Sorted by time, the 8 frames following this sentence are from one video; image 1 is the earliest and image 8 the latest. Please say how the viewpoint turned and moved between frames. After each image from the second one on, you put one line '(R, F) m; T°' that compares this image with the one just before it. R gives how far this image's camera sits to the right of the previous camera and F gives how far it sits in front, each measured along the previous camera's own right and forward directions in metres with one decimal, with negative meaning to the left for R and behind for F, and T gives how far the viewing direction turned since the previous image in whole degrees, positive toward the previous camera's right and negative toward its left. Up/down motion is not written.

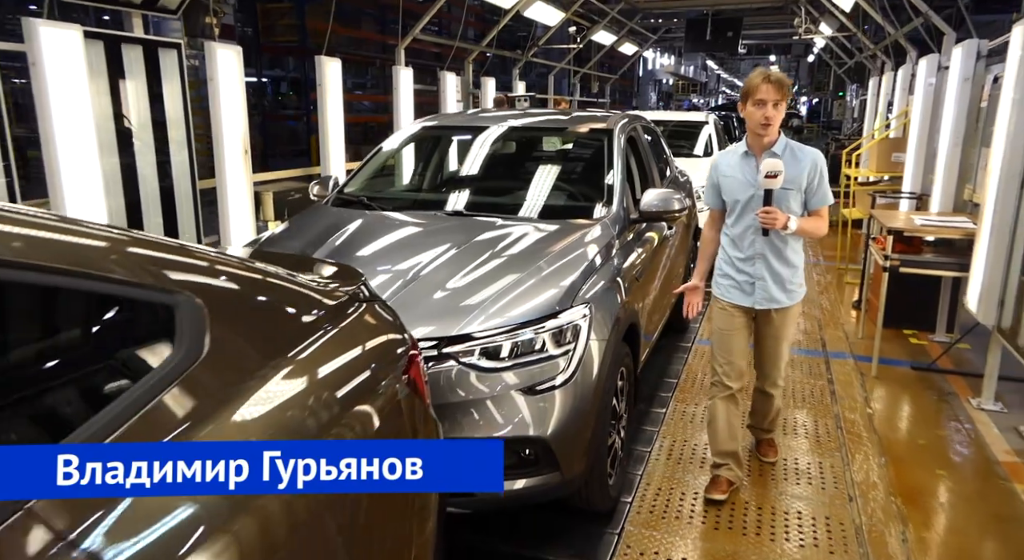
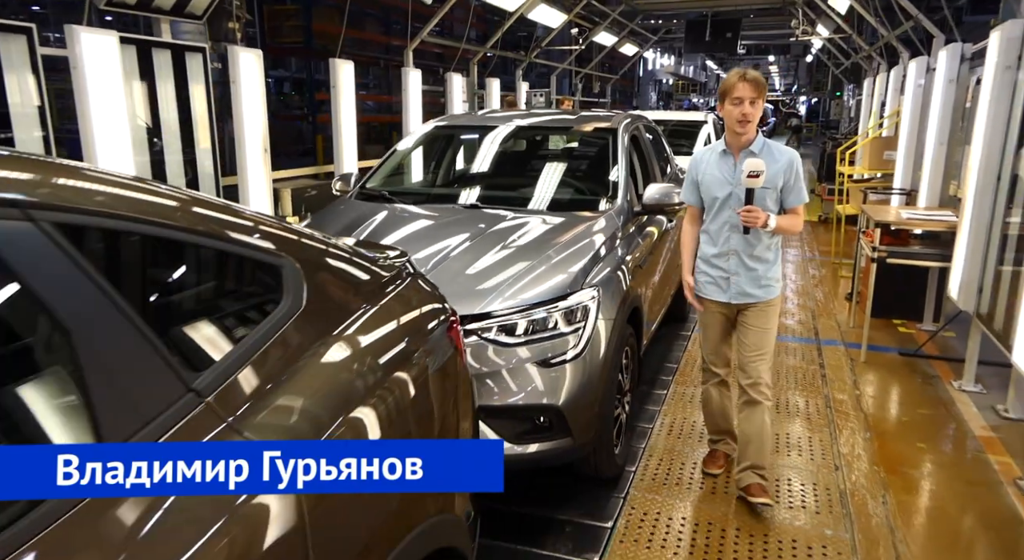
(-0.1, -0.3) m; 0°
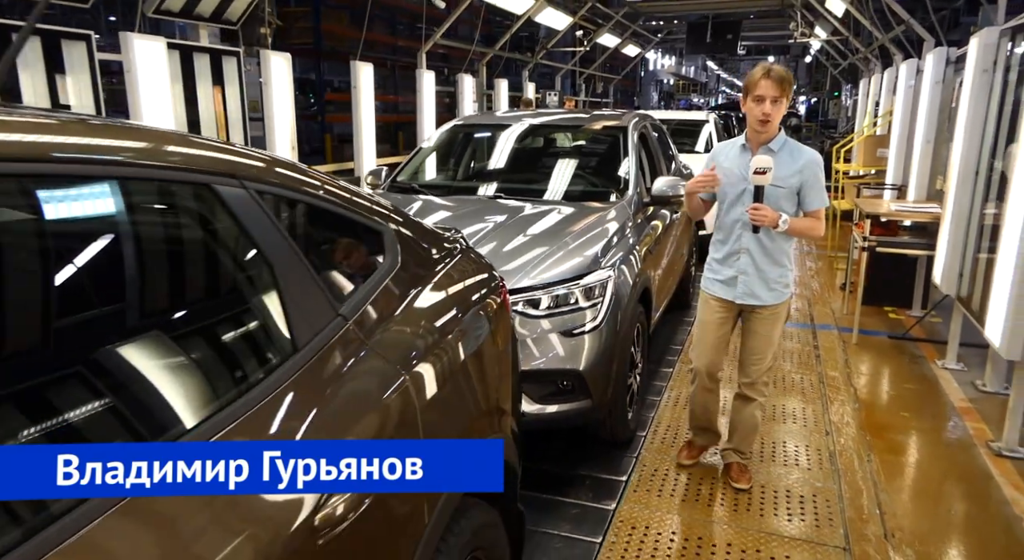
(-0.1, -0.4) m; 0°
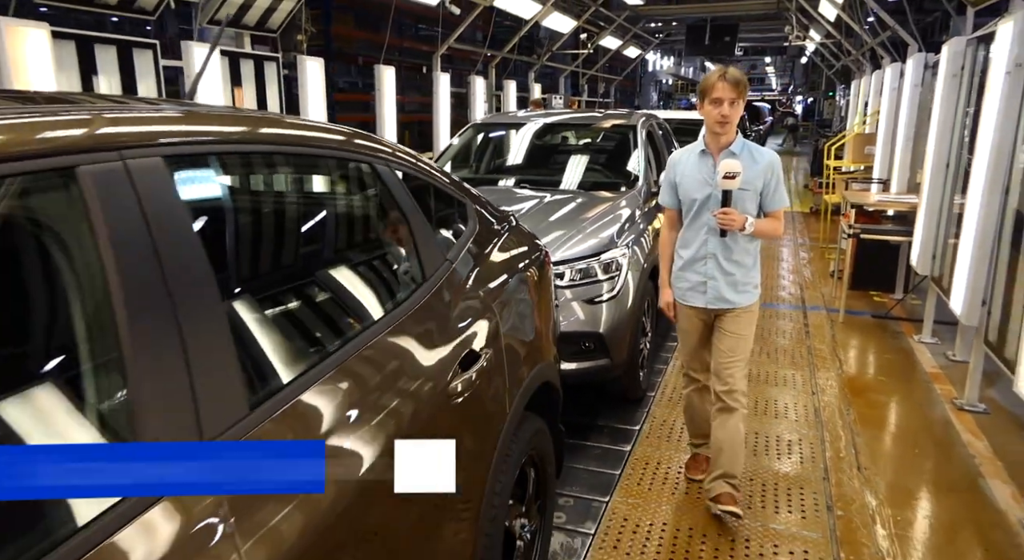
(-0.2, -0.5) m; 0°
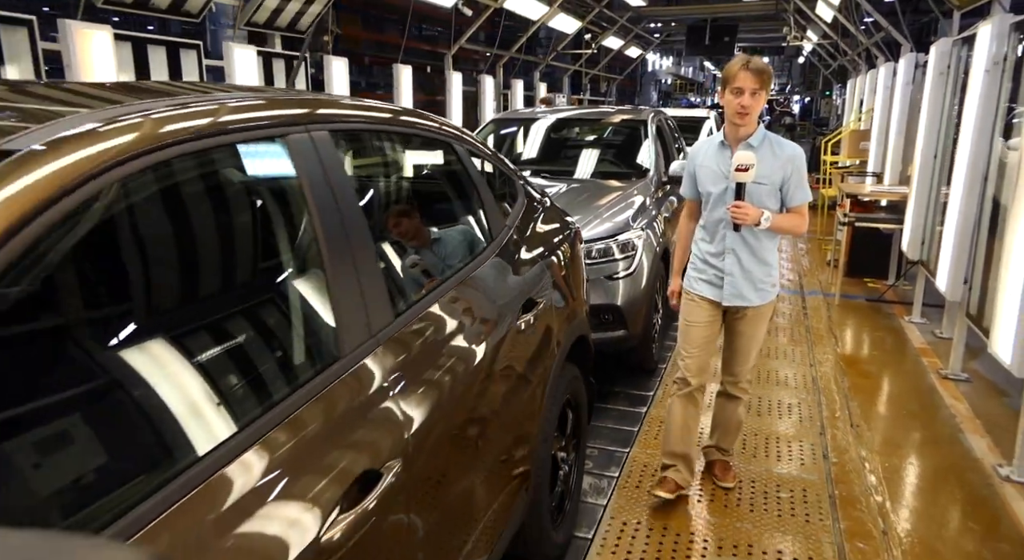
(-0.2, -0.4) m; 0°
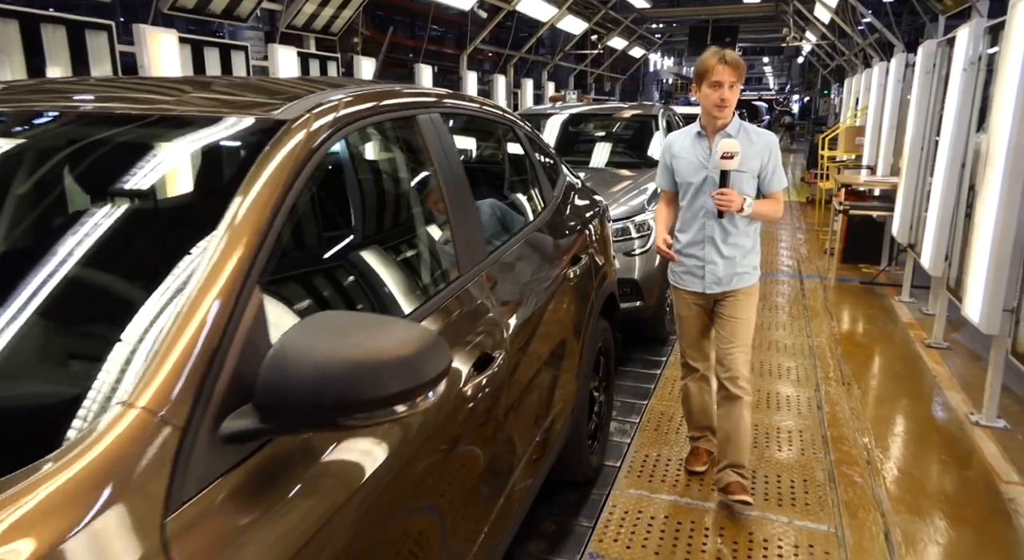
(-0.2, -0.5) m; 0°
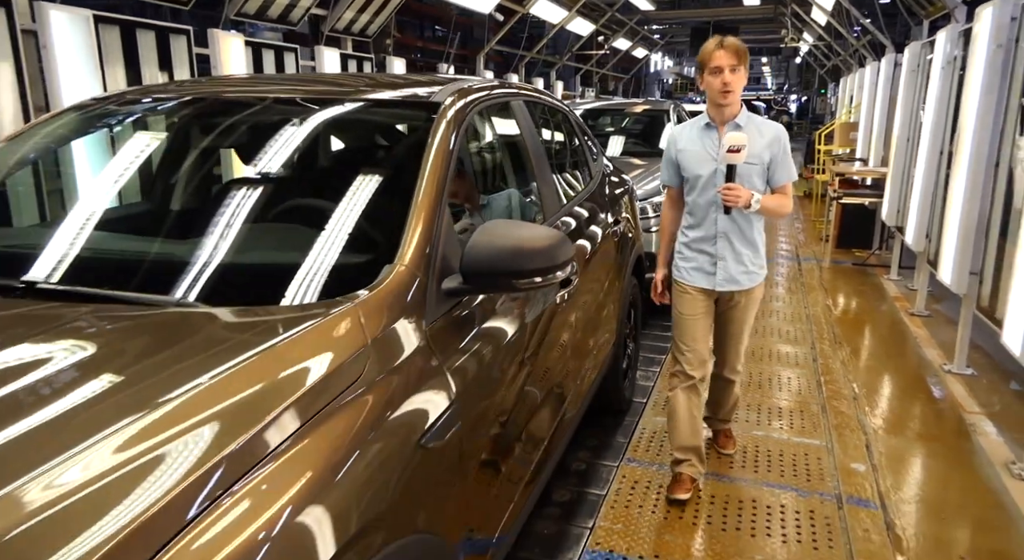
(-0.3, -0.6) m; 0°
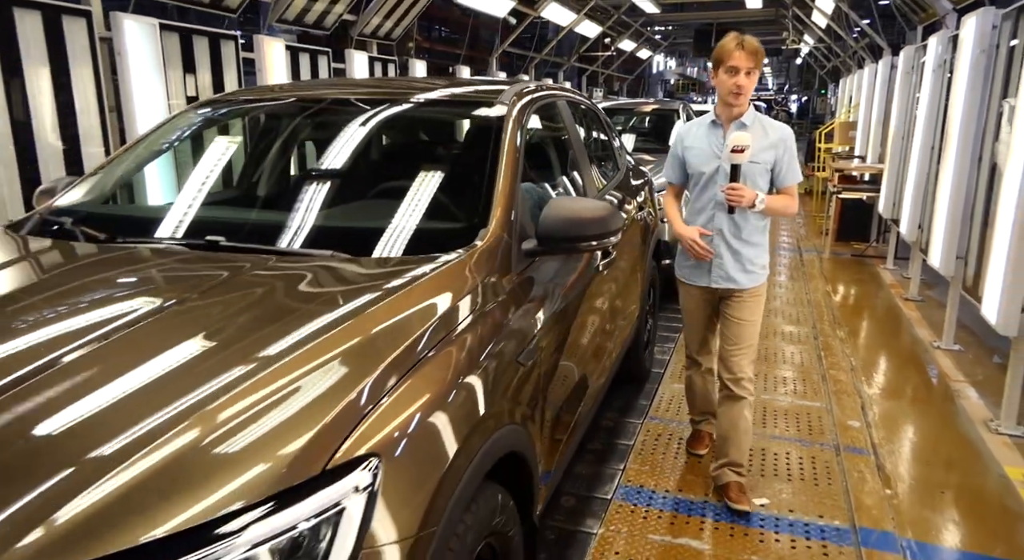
(-0.2, -0.4) m; 0°
